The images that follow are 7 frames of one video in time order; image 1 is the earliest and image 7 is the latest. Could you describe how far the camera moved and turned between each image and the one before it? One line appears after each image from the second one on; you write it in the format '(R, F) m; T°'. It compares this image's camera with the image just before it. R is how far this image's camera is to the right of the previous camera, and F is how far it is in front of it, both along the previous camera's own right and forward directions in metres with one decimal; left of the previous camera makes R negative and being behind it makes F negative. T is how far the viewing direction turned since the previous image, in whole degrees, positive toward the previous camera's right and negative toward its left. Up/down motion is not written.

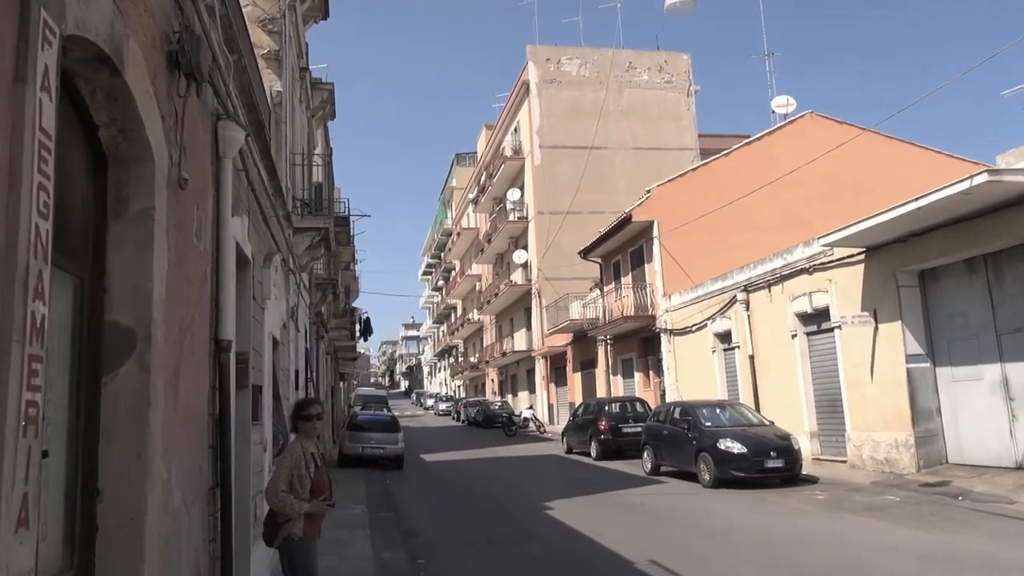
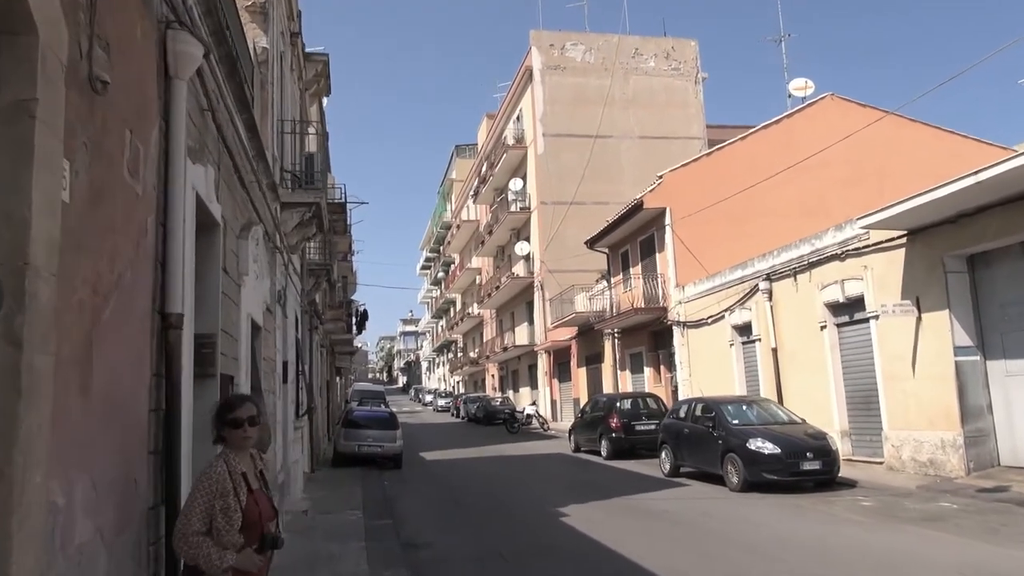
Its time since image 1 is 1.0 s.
(-0.2, +1.2) m; 0°
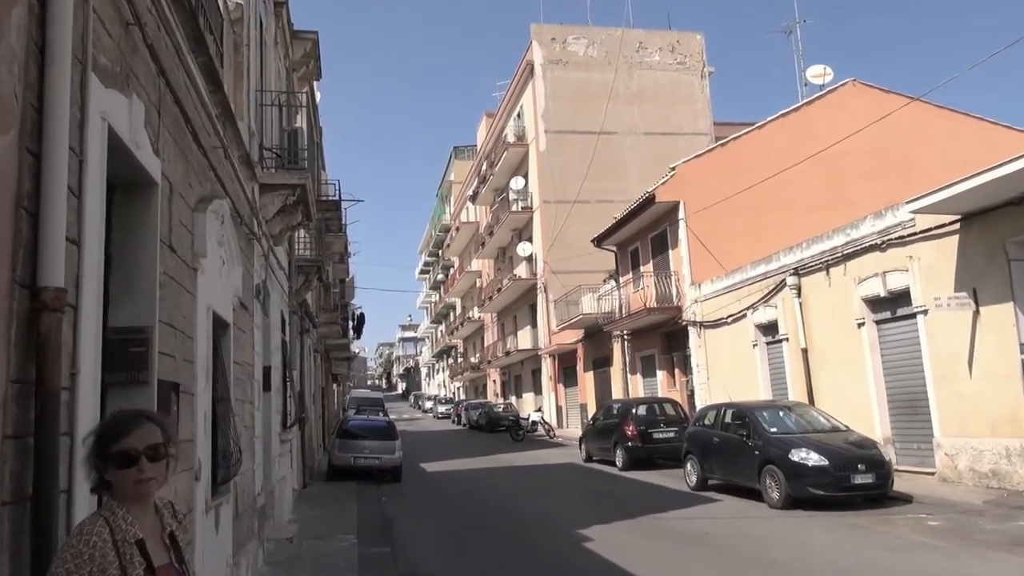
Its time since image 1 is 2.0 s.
(-0.2, +1.3) m; 0°
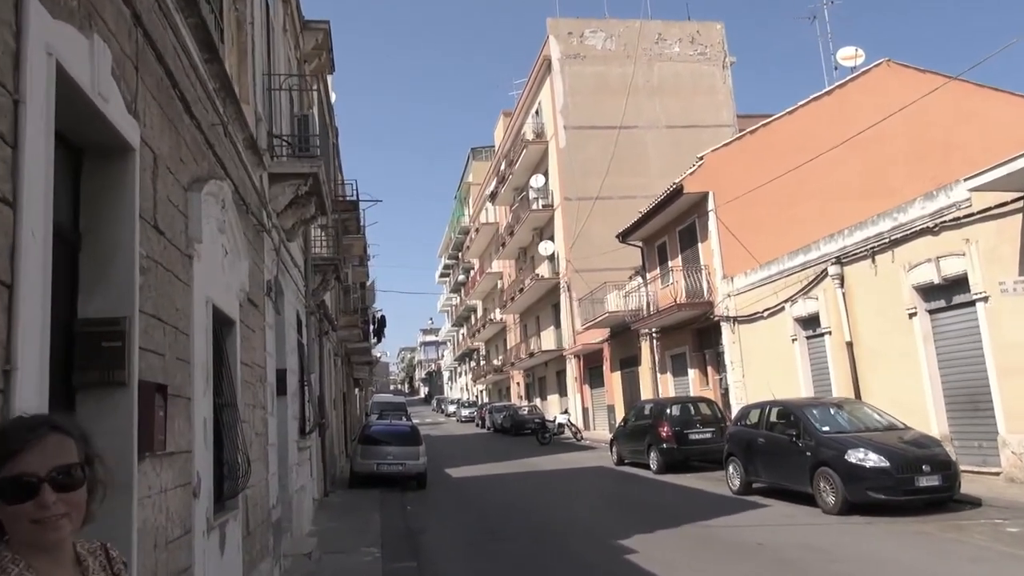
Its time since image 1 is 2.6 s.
(-0.1, +0.7) m; -1°
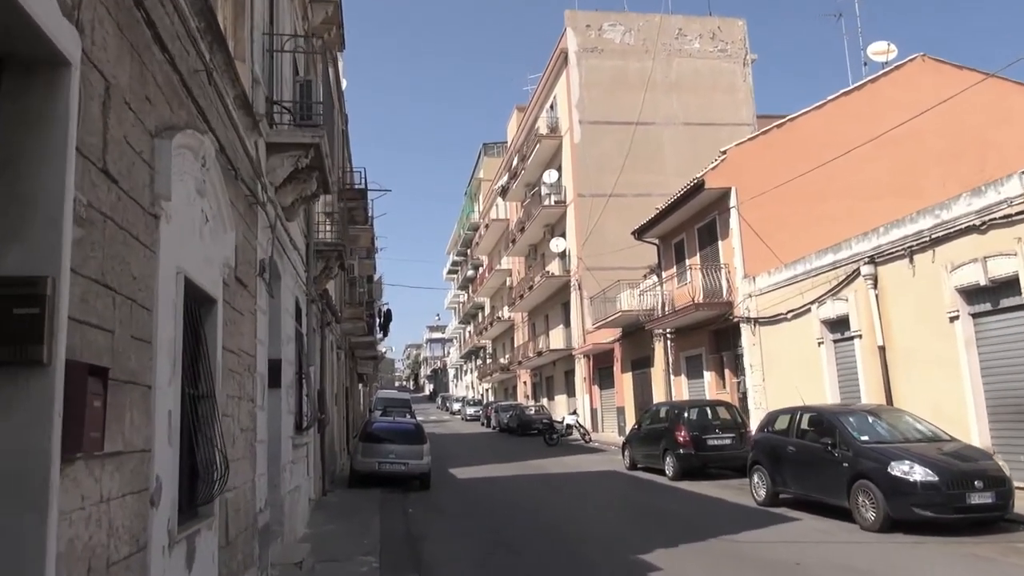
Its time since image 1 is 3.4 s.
(-0.1, +0.8) m; -1°
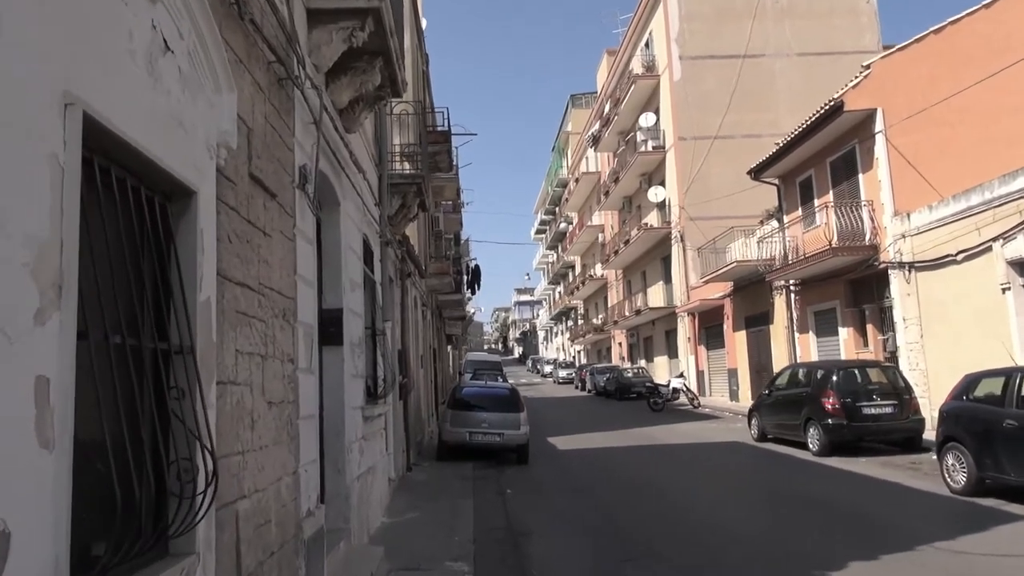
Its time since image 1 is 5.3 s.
(-0.4, +2.2) m; -6°
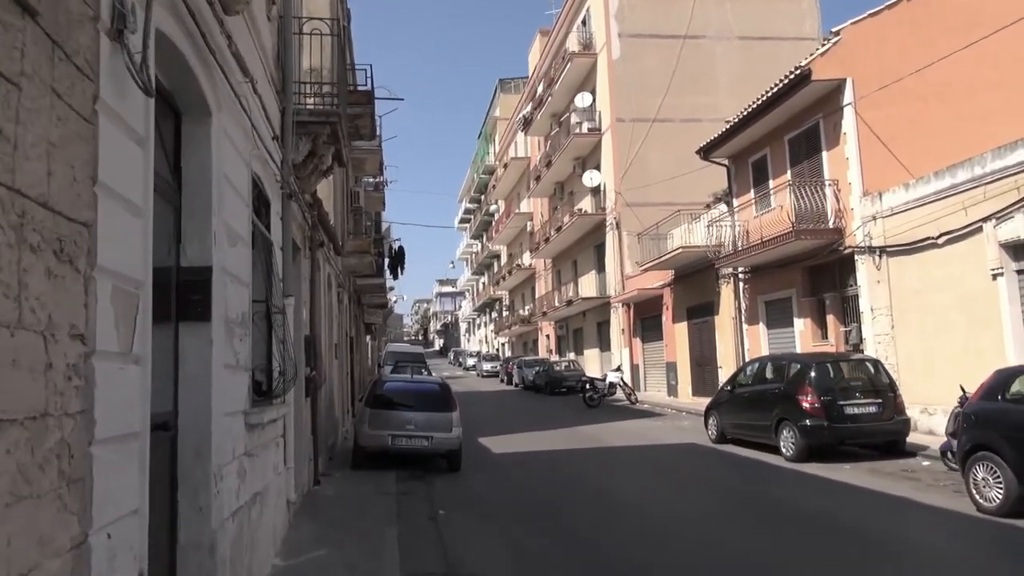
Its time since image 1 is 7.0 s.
(-0.2, +2.1) m; +6°
